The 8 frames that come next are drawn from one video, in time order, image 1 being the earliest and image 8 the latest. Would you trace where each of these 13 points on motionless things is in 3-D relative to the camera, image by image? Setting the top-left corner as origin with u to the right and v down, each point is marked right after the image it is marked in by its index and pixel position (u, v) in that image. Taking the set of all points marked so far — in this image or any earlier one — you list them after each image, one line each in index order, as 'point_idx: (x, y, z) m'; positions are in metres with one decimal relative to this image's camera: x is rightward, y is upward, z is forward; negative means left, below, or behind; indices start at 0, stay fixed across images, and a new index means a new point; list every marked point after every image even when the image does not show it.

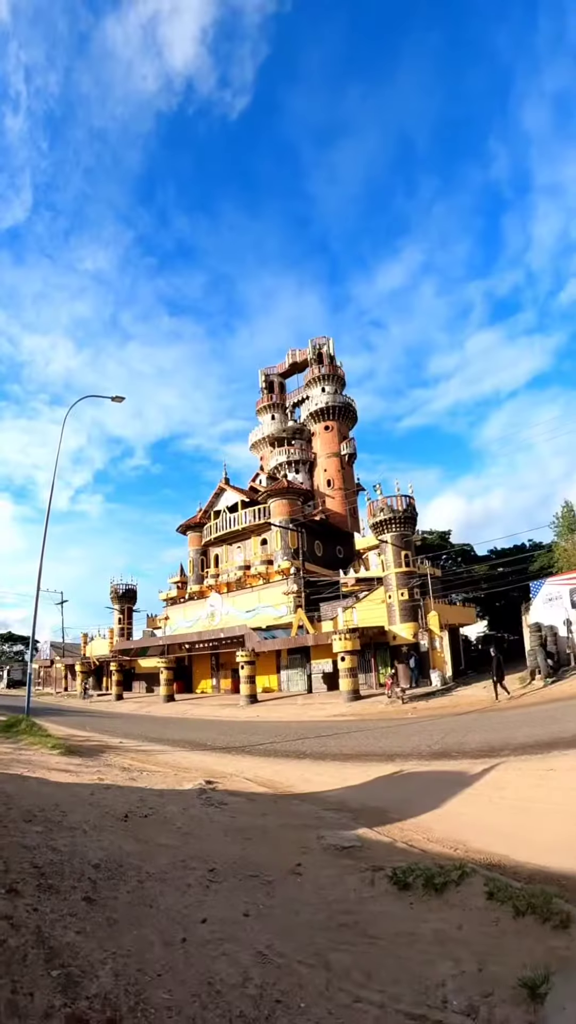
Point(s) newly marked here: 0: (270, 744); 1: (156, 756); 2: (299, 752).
0: (-0.5, -5.8, +14.2) m
1: (-2.8, -5.2, +12.0) m
2: (+0.2, -5.5, +13.1) m
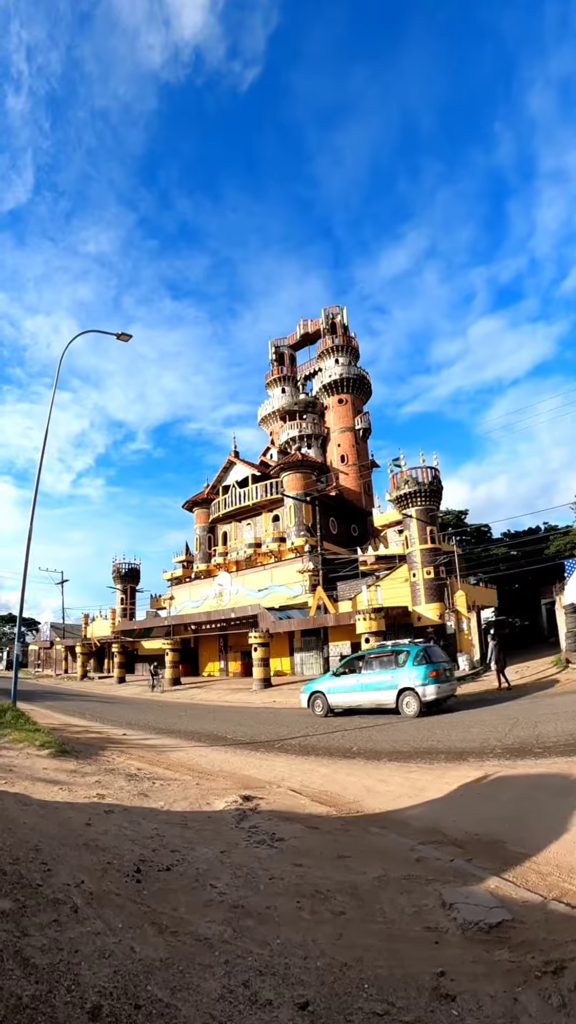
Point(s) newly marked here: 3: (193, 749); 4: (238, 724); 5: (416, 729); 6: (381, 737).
0: (+0.3, -4.8, +11.9) m
1: (-2.0, -4.2, +9.7) m
2: (+1.0, -4.5, +10.8) m
3: (-1.8, -4.4, +10.7) m
4: (-1.3, -5.3, +14.1) m
5: (+2.8, -4.9, +12.9) m
6: (+1.9, -4.8, +12.0) m
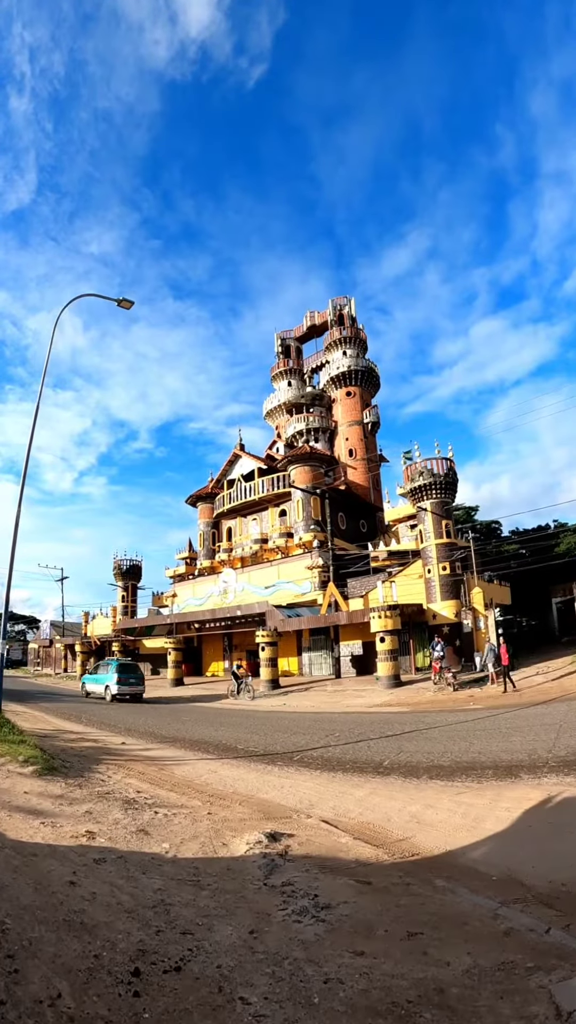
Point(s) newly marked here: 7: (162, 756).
0: (+0.7, -4.4, +10.6) m
1: (-1.6, -3.9, +8.4) m
2: (+1.3, -4.2, +9.5) m
3: (-1.5, -4.1, +9.3) m
4: (-0.9, -5.0, +12.8) m
5: (+3.2, -4.6, +11.5) m
6: (+2.3, -4.4, +10.7) m
7: (-2.2, -4.3, +9.9) m
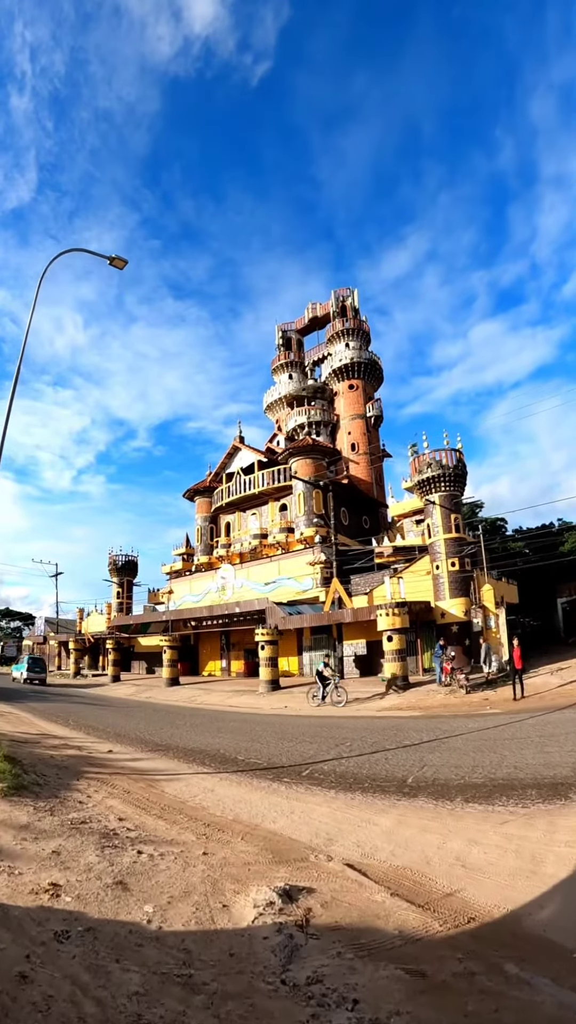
0: (+0.8, -4.1, +9.4) m
1: (-1.5, -3.5, +7.2) m
2: (+1.4, -3.9, +8.2) m
3: (-1.4, -3.8, +8.1) m
4: (-0.8, -4.6, +11.5) m
5: (+3.3, -4.3, +10.3) m
6: (+2.4, -4.1, +9.5) m
7: (-2.1, -3.9, +8.6) m
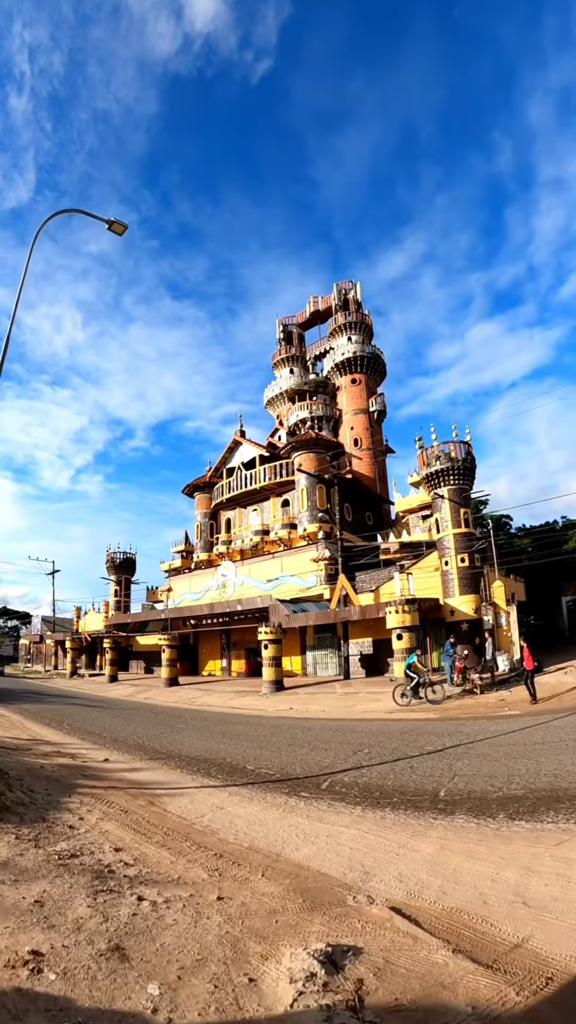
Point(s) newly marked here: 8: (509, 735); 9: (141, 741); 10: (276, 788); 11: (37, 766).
0: (+1.0, -3.9, +8.5) m
1: (-1.3, -3.3, +6.3) m
2: (+1.7, -3.6, +7.4) m
3: (-1.1, -3.5, +7.2) m
4: (-0.6, -4.4, +10.6) m
5: (+3.5, -4.0, +9.4) m
6: (+2.6, -3.9, +8.6) m
7: (-1.9, -3.7, +7.7) m
8: (+4.4, -4.4, +11.1) m
9: (-3.0, -4.7, +11.5) m
10: (-0.2, -3.7, +7.5) m
11: (-4.0, -4.0, +9.0) m
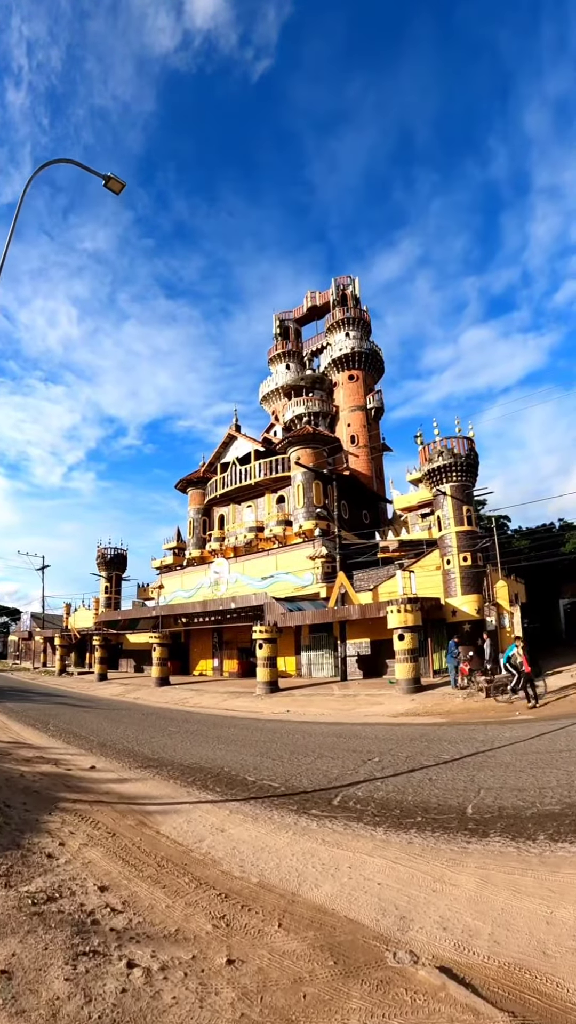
0: (+1.1, -3.7, +7.7) m
1: (-1.2, -3.1, +5.4) m
2: (+1.8, -3.5, +6.6) m
3: (-1.0, -3.3, +6.4) m
4: (-0.6, -4.2, +9.8) m
5: (+3.6, -3.9, +8.6) m
6: (+2.7, -3.7, +7.8) m
7: (-1.8, -3.4, +6.9) m
8: (+4.4, -4.2, +10.4) m
9: (-3.0, -4.4, +10.7) m
10: (-0.1, -3.5, +6.7) m
11: (-3.9, -3.8, +8.1) m
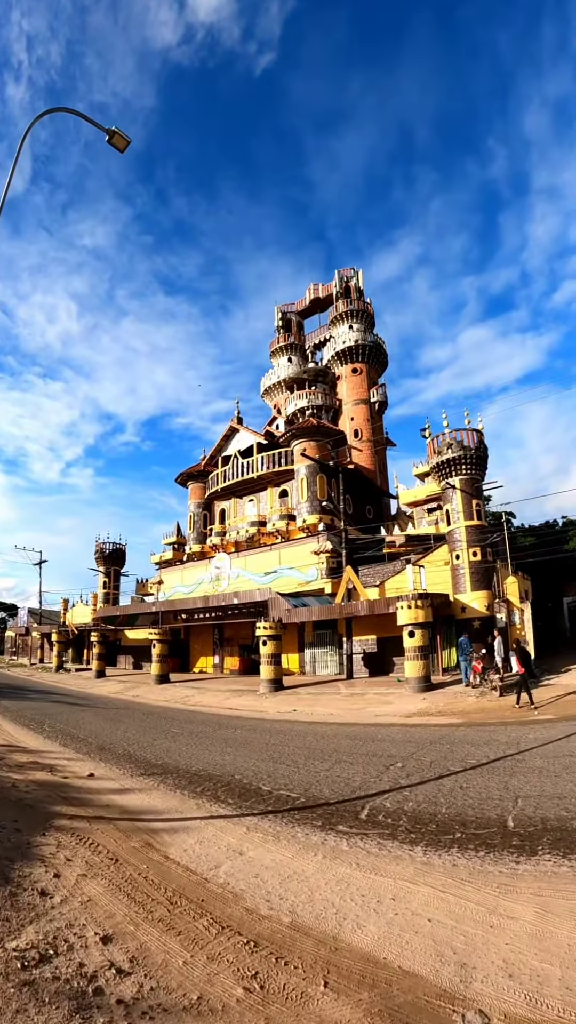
0: (+1.3, -3.5, +7.0) m
1: (-0.9, -2.9, +4.7) m
2: (+2.0, -3.3, +5.9) m
3: (-0.8, -3.1, +5.7) m
4: (-0.3, -4.0, +9.1) m
5: (+3.8, -3.7, +7.9) m
6: (+2.9, -3.5, +7.1) m
7: (-1.5, -3.2, +6.2) m
8: (+4.7, -4.0, +9.7) m
9: (-2.8, -4.2, +10.0) m
10: (+0.2, -3.3, +6.0) m
11: (-3.7, -3.5, +7.4) m
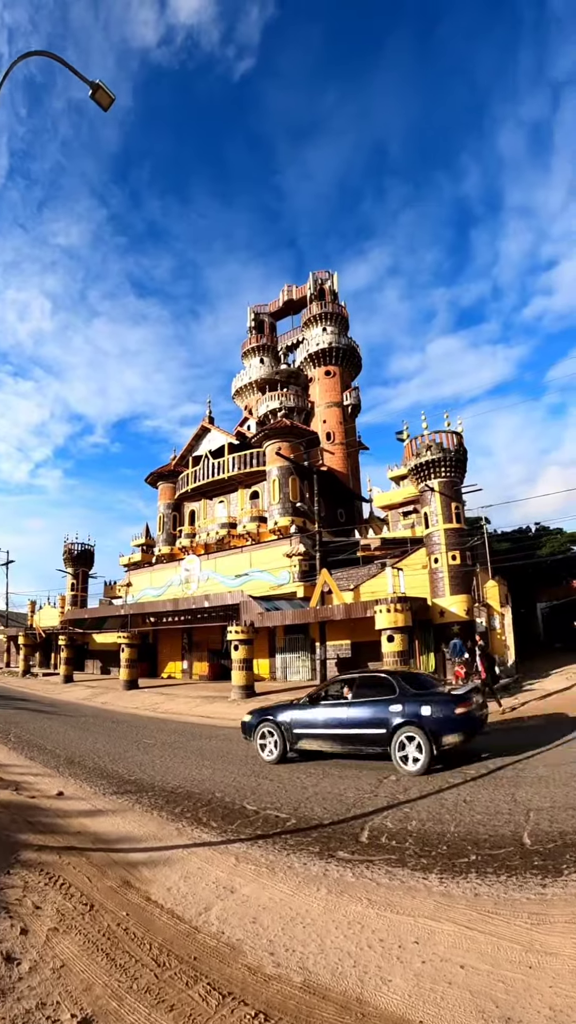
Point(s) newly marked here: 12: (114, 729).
0: (+1.2, -3.4, +6.4) m
1: (-0.9, -2.8, +4.1) m
2: (+2.0, -3.2, +5.4) m
3: (-0.8, -3.0, +5.0) m
4: (-0.6, -3.9, +8.5) m
5: (+3.6, -3.7, +7.6) m
6: (+2.8, -3.5, +6.7) m
7: (-1.6, -3.1, +5.5) m
8: (+4.4, -4.0, +9.4) m
9: (-3.1, -4.1, +9.2) m
10: (+0.1, -3.2, +5.4) m
11: (-3.8, -3.4, +6.6) m
12: (-4.0, -4.9, +12.7) m
